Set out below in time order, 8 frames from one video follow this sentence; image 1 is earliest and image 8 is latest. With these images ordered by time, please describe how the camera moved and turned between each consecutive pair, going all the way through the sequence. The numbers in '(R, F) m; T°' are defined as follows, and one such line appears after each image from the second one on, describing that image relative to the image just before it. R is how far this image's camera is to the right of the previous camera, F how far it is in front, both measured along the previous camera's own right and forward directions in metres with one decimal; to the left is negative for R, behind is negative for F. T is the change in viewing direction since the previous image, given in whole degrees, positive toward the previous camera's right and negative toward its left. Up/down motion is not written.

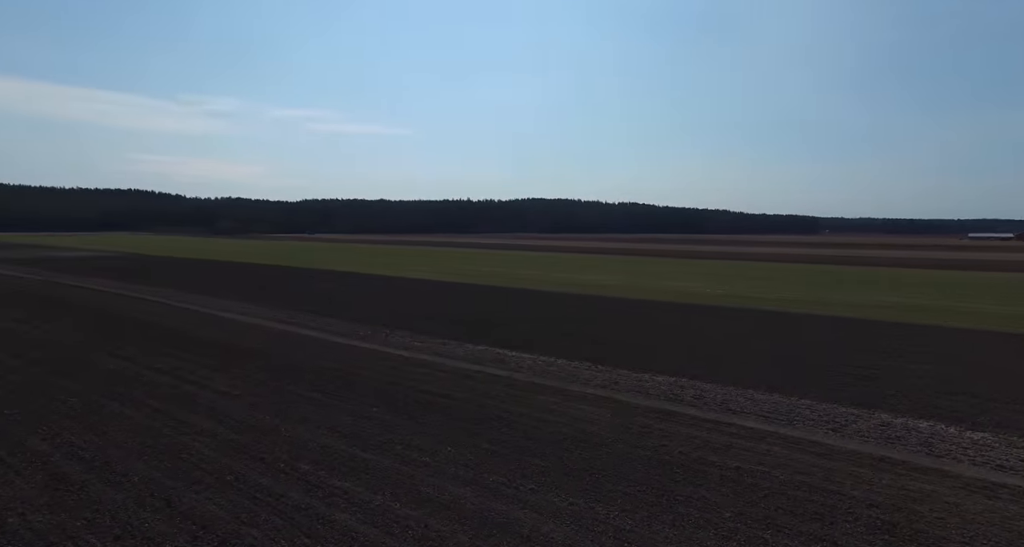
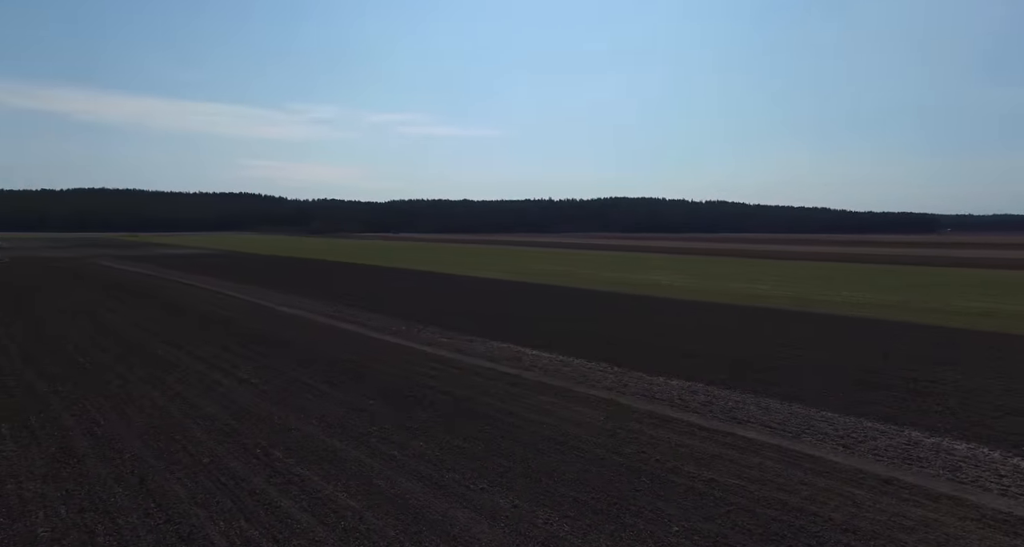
(+1.3, +0.3) m; -8°
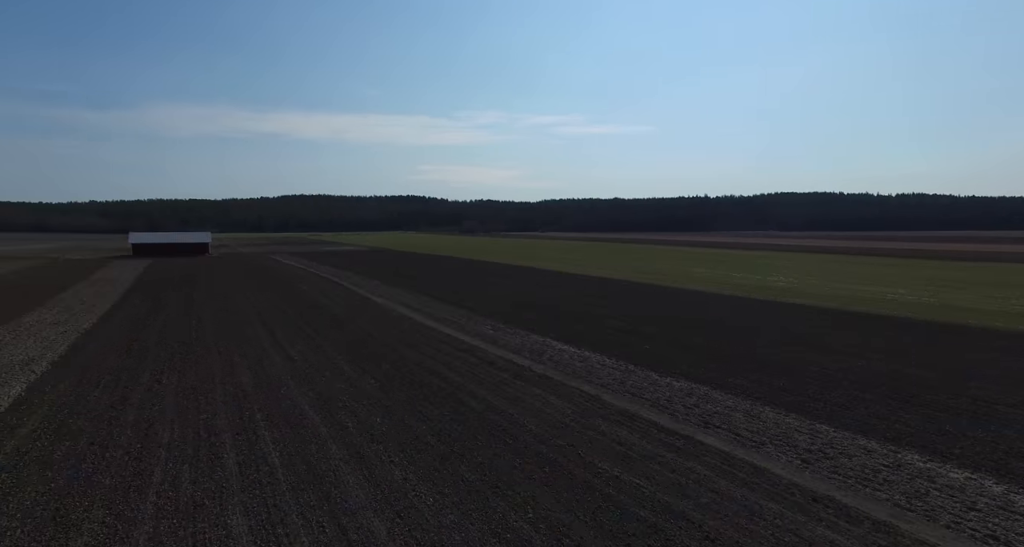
(+2.6, +0.2) m; -15°
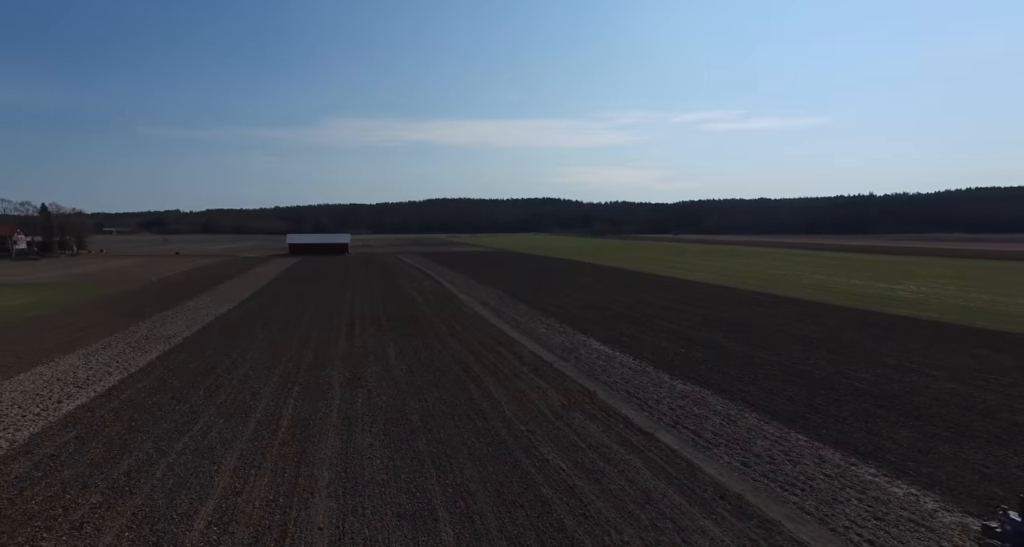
(+2.1, -0.5) m; -13°
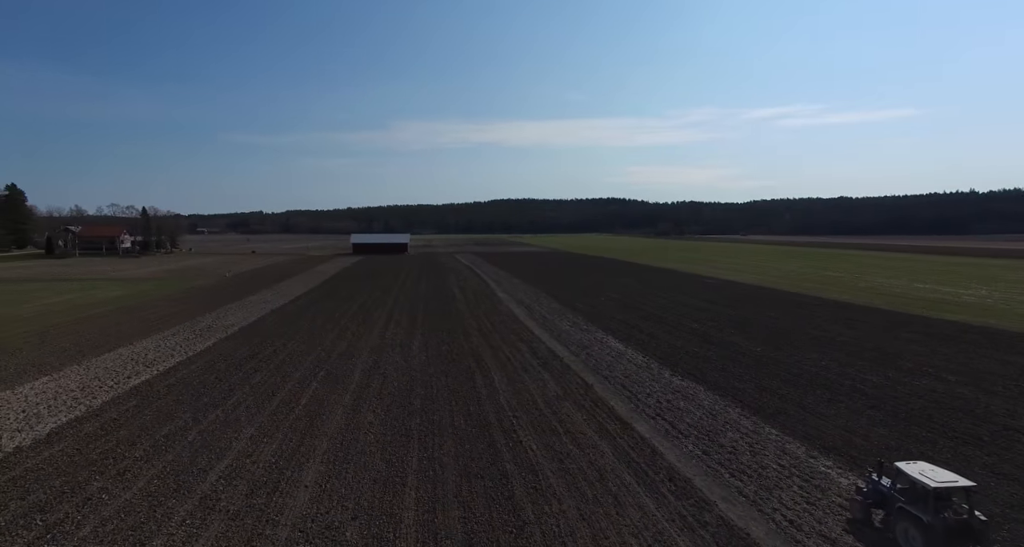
(+1.0, -0.5) m; -6°
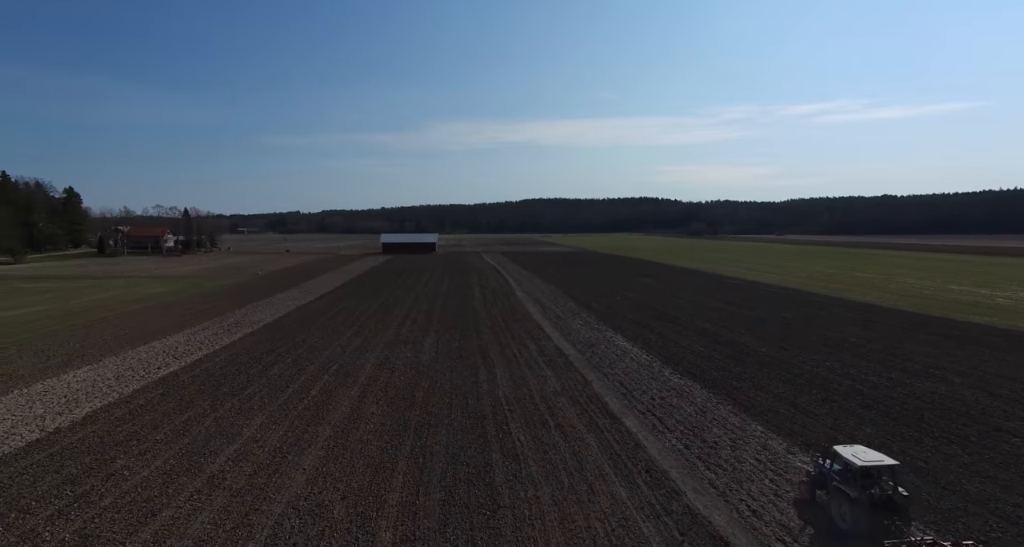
(+0.5, -0.3) m; -3°
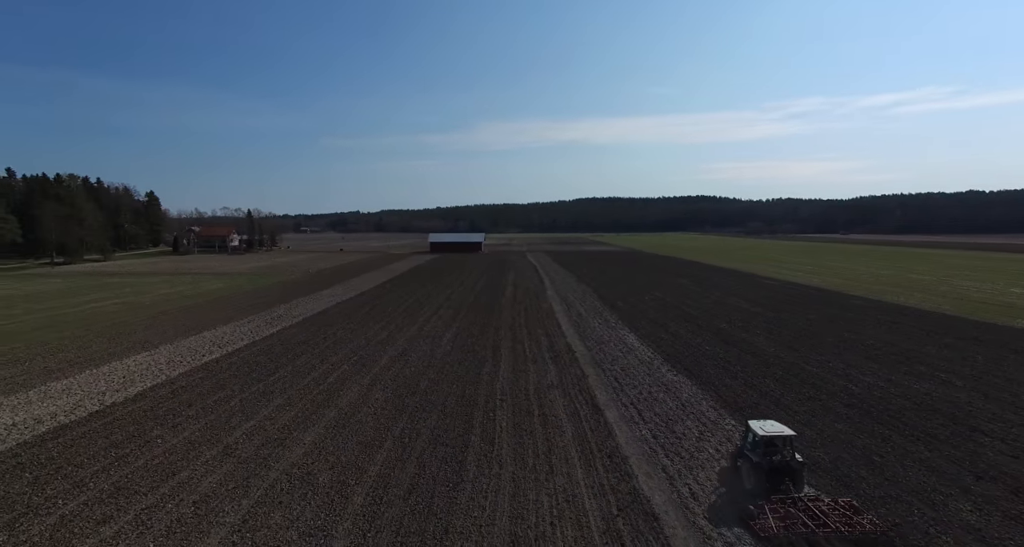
(+0.9, -0.5) m; -5°
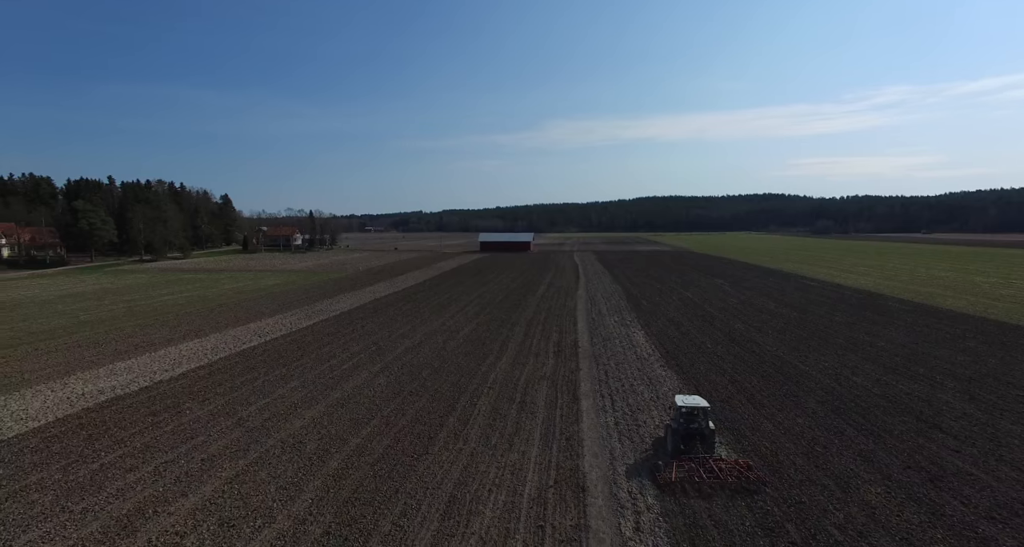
(+1.1, -0.6) m; -6°
